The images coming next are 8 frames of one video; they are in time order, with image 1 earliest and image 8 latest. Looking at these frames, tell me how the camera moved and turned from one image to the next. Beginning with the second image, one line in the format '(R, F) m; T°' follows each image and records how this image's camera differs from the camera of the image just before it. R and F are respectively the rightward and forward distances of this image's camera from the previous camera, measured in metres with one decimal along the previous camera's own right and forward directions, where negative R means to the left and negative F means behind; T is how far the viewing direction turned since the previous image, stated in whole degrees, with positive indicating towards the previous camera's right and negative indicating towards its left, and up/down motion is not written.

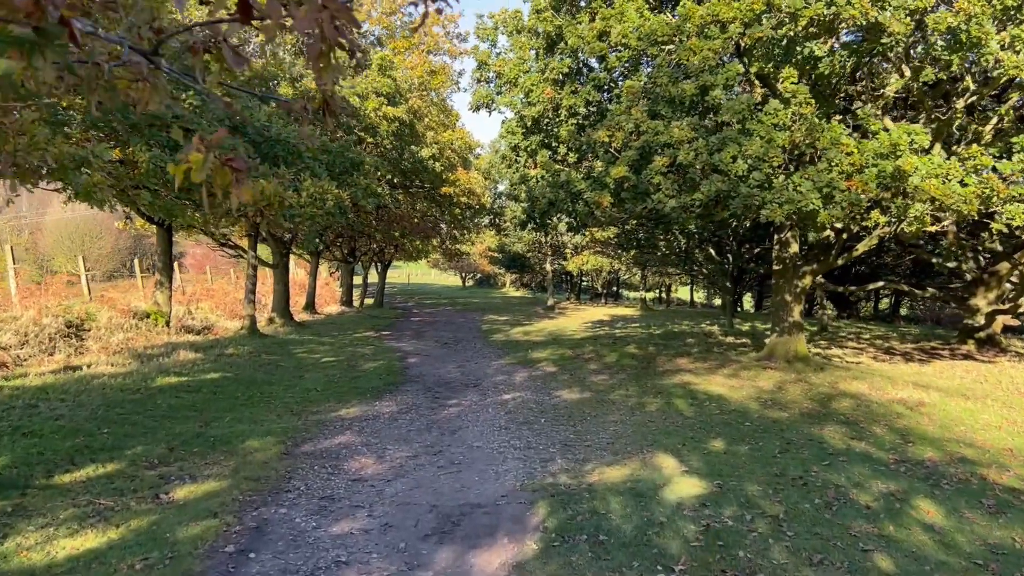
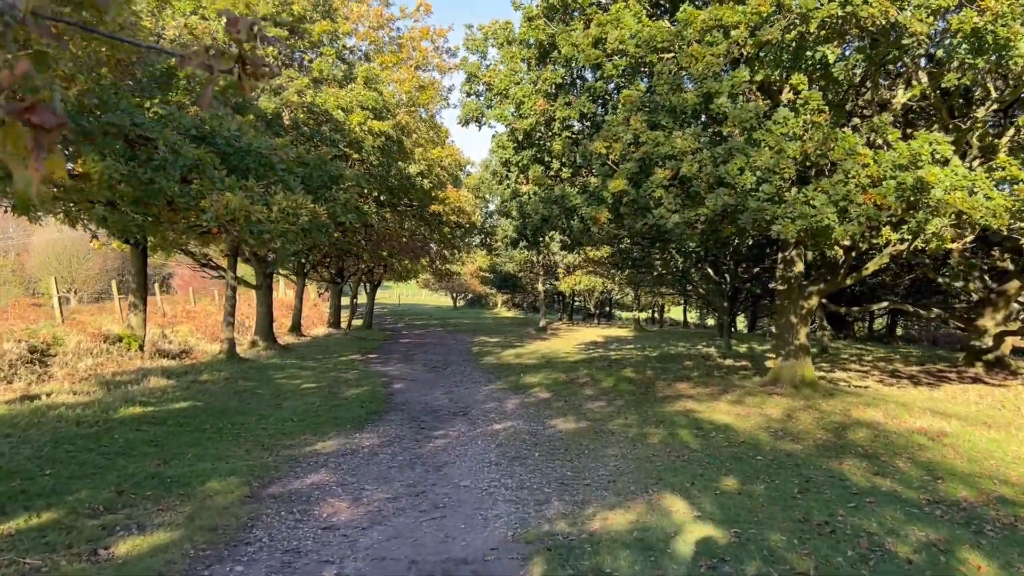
(0.0, +0.6) m; +1°
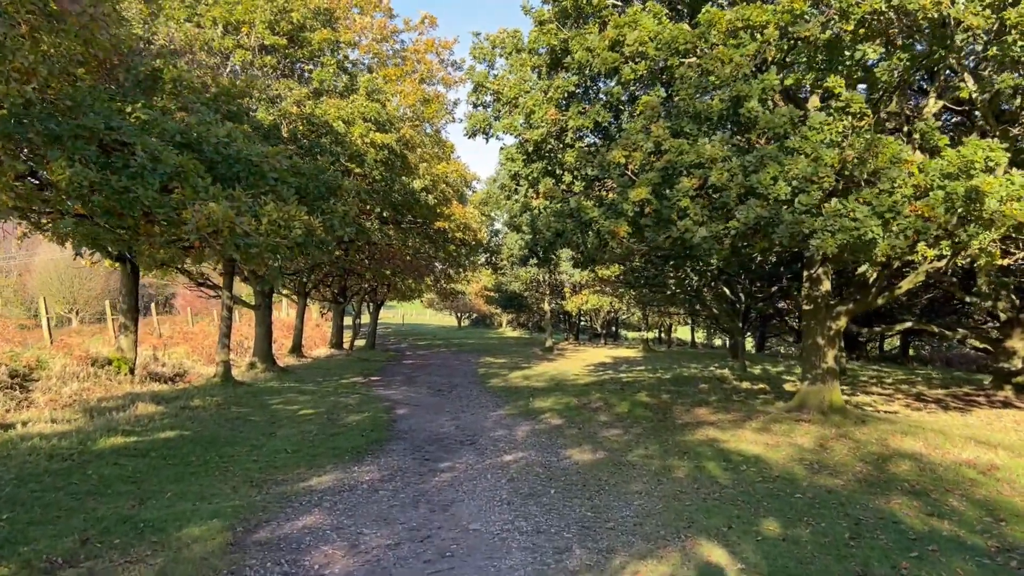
(-0.1, +0.6) m; 0°
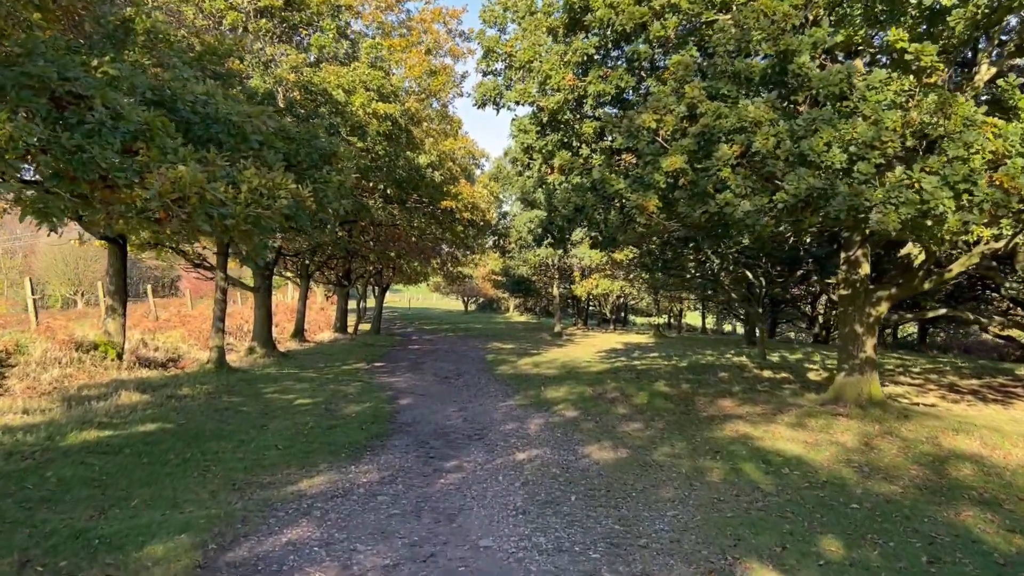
(-0.1, +0.8) m; 0°
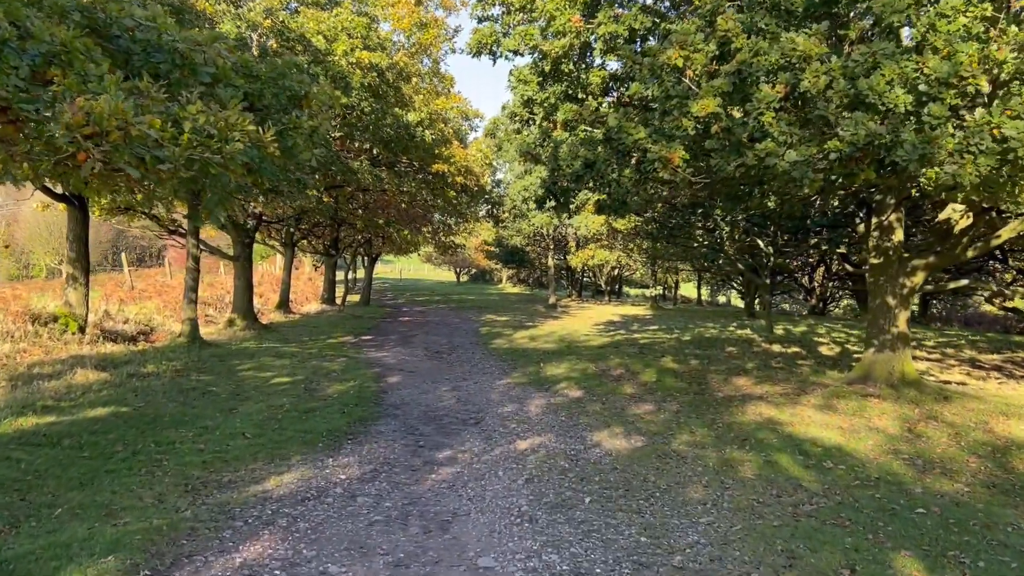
(-0.1, +1.0) m; +1°
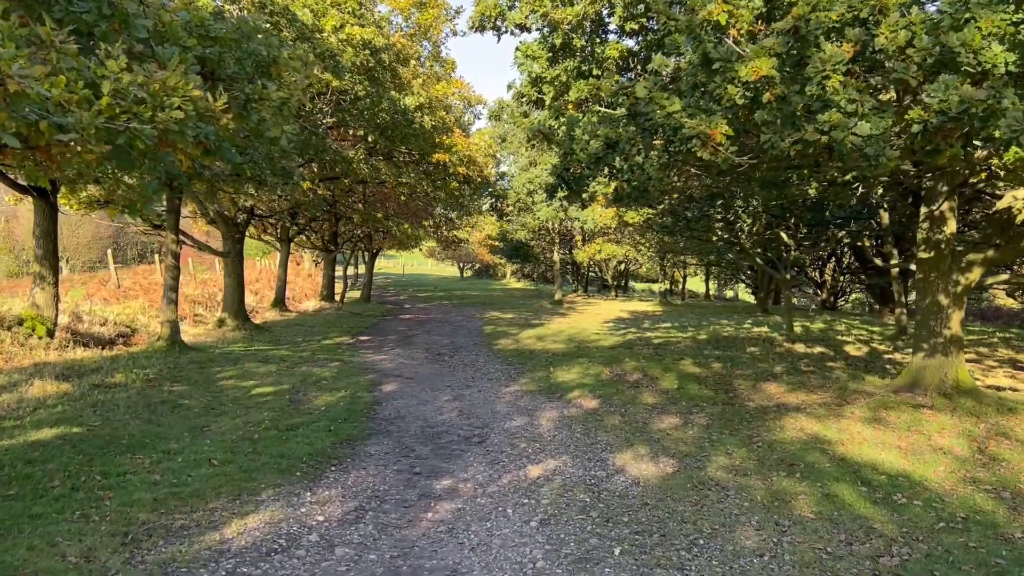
(0.0, +0.9) m; 0°
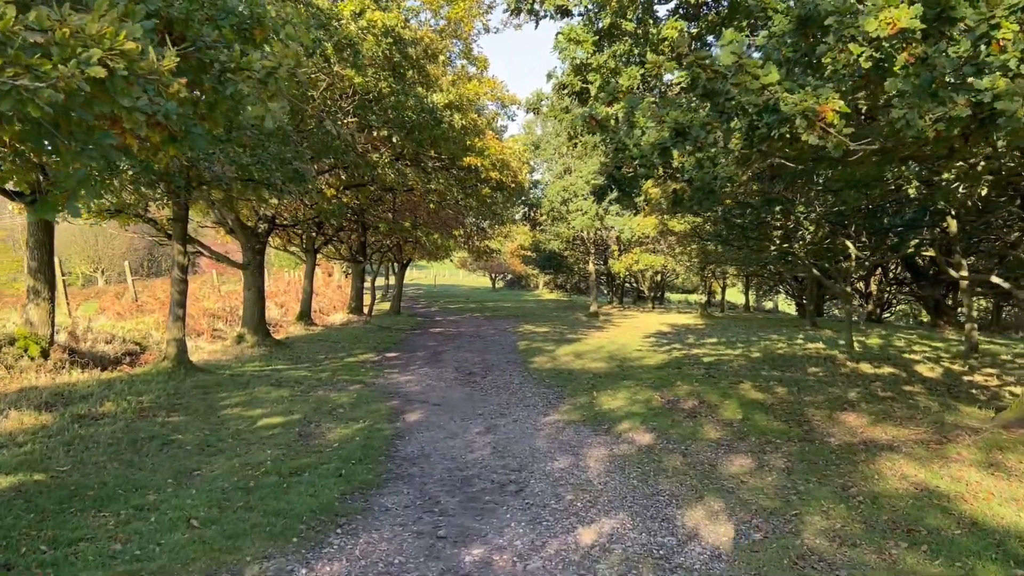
(-0.1, +1.1) m; -2°
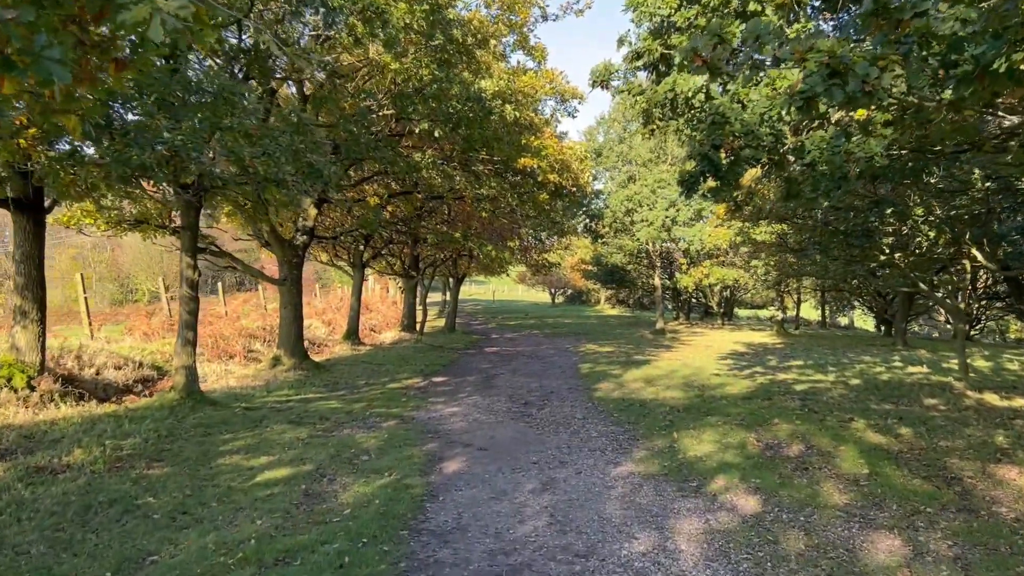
(0.0, +1.6) m; -4°
